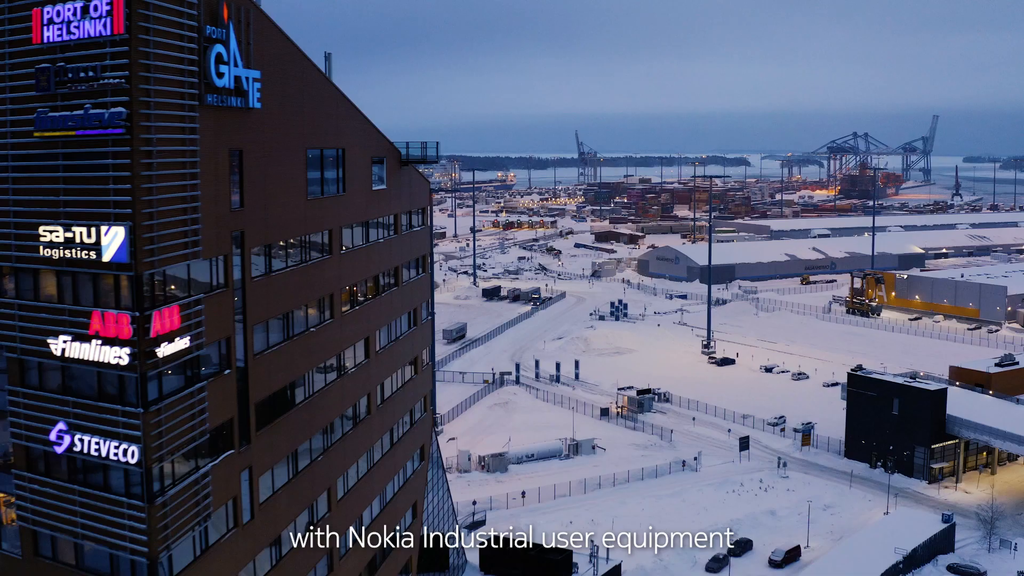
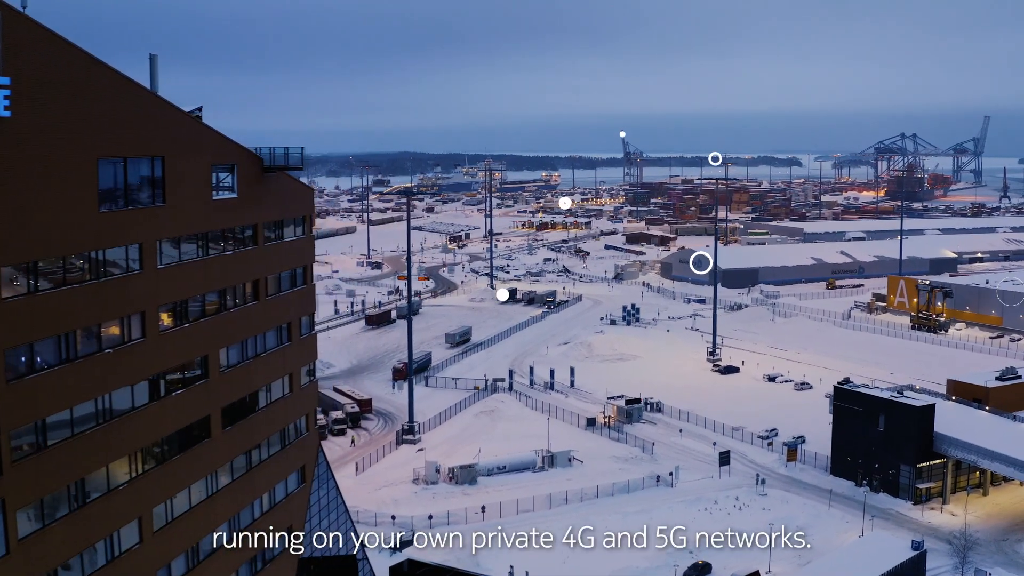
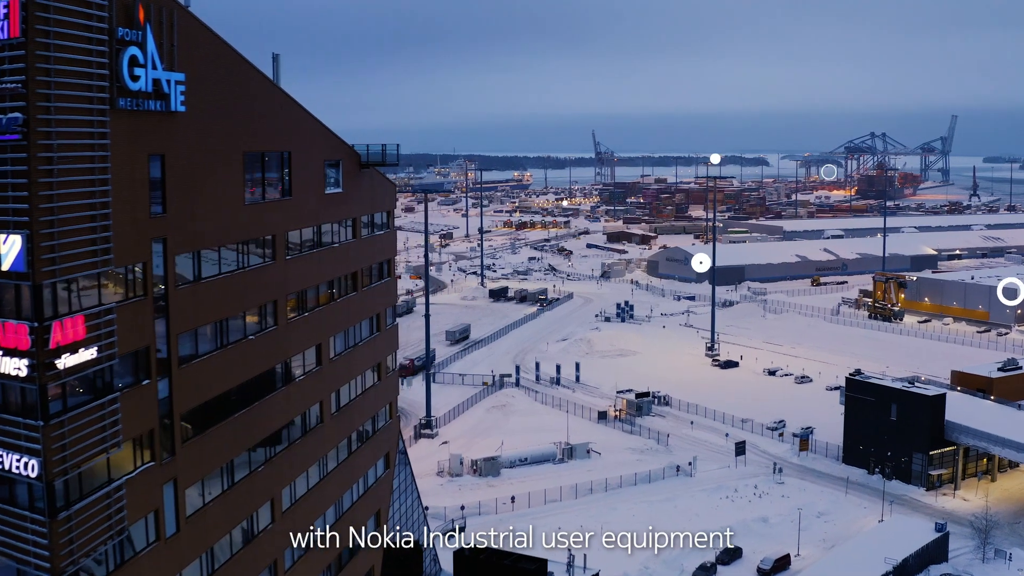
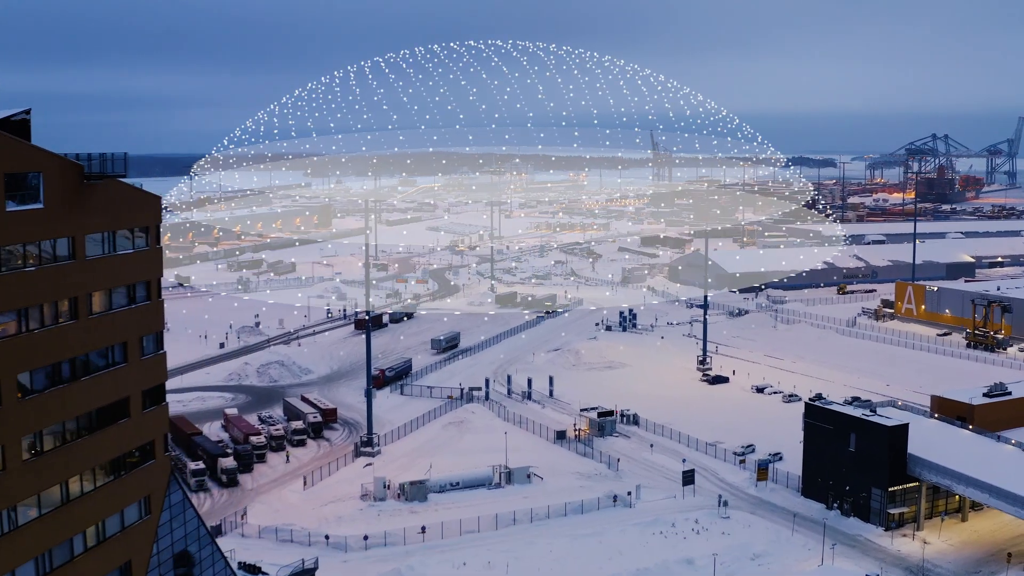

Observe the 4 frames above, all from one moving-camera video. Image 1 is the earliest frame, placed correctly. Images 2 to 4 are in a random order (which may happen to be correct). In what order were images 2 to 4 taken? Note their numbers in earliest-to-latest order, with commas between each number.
3, 2, 4
